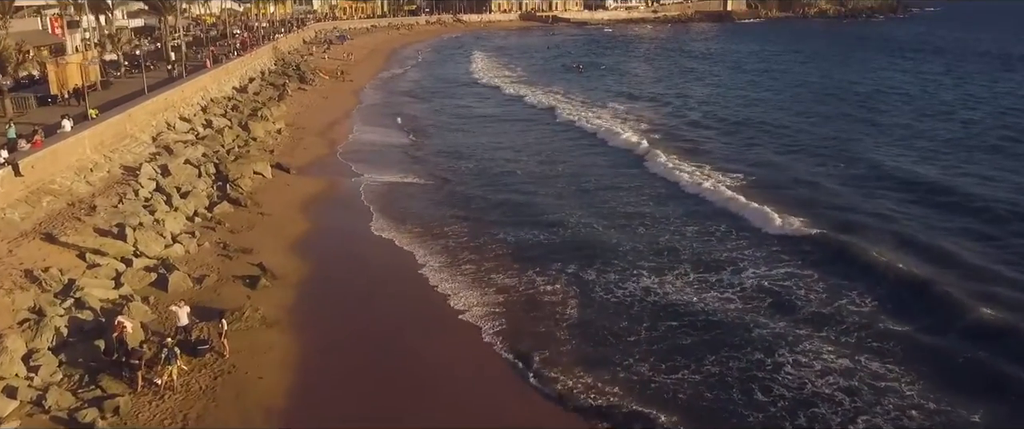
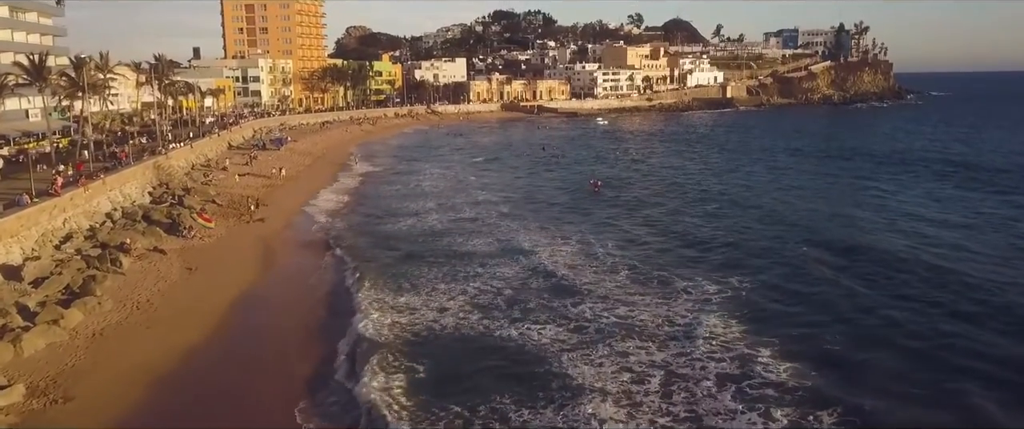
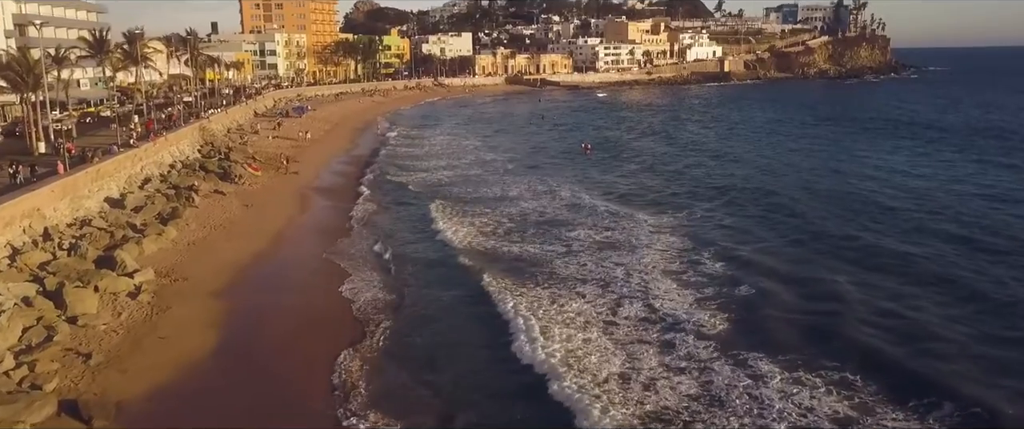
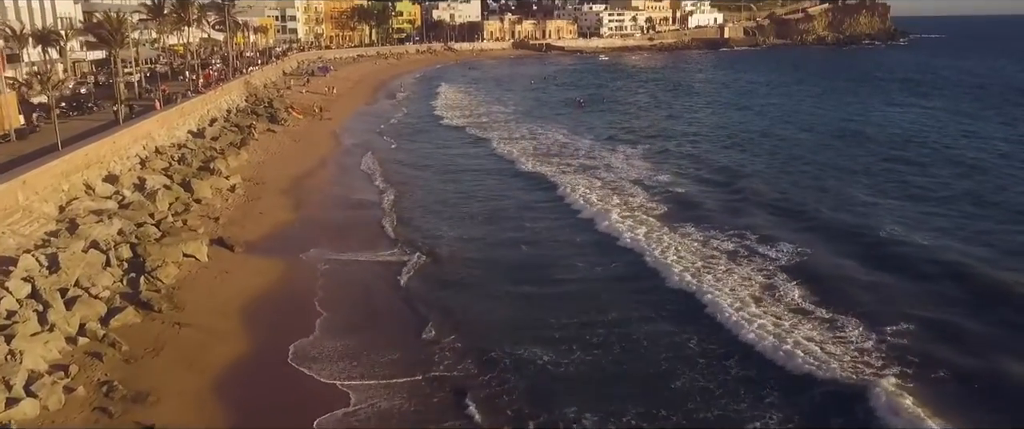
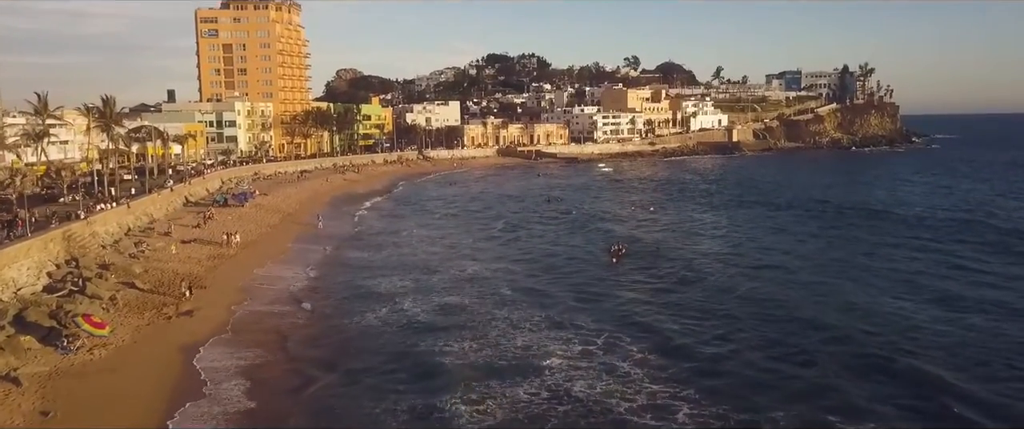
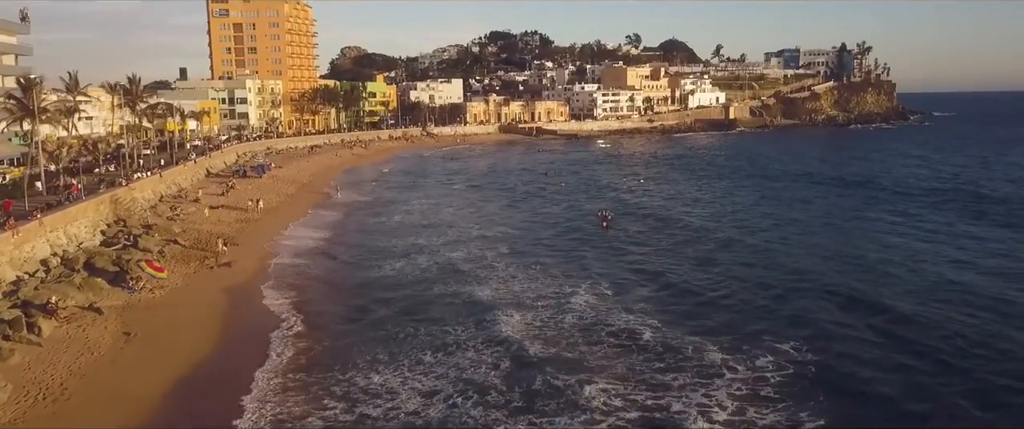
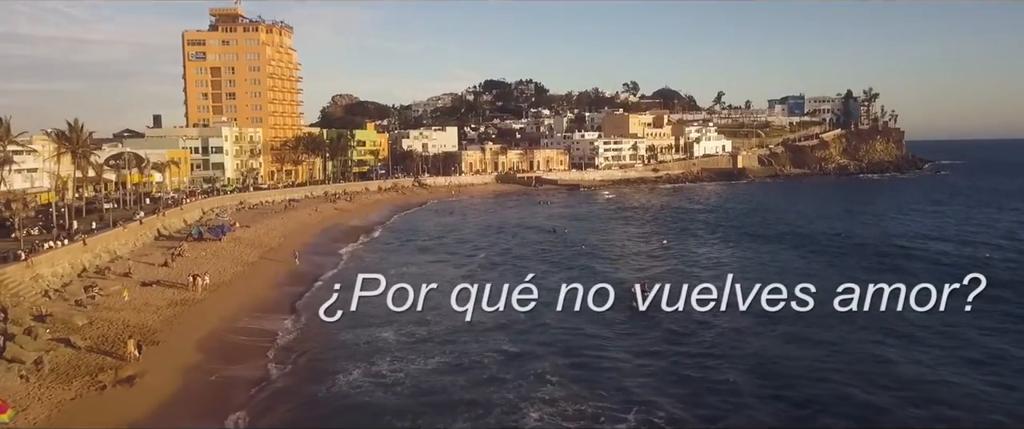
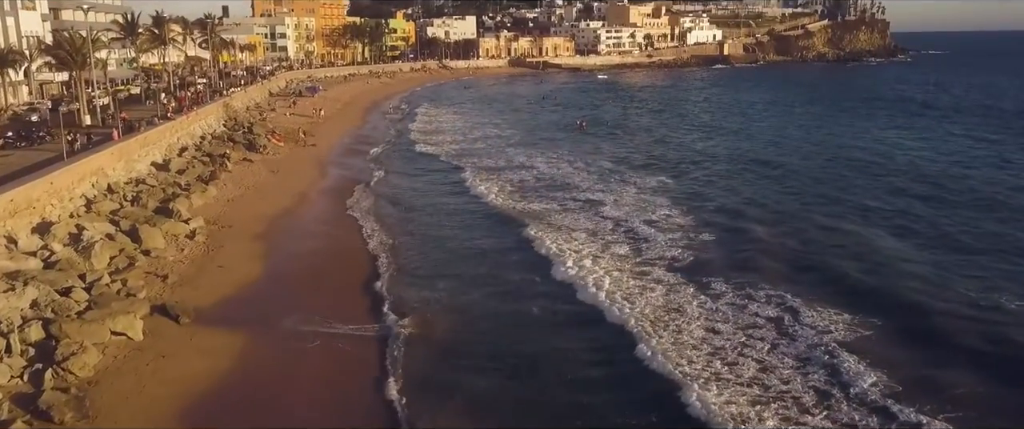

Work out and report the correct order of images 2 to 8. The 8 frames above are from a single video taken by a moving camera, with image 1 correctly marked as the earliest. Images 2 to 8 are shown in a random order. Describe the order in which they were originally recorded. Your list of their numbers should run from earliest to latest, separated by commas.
4, 8, 3, 2, 6, 5, 7
